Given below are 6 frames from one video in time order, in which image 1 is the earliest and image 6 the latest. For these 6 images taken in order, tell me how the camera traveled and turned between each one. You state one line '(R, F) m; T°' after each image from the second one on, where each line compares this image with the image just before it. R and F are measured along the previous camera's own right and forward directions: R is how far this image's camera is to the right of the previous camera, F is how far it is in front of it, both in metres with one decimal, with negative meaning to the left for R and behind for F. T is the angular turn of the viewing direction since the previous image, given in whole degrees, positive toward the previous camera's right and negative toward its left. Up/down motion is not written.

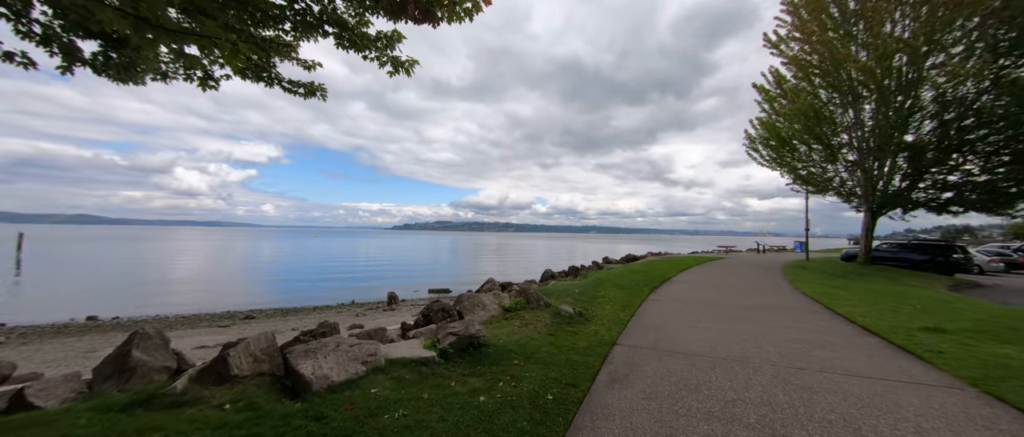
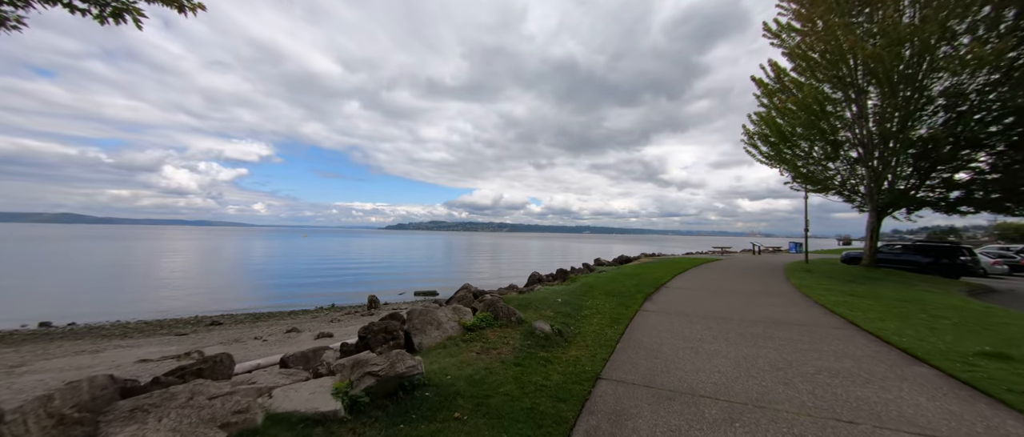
(+0.5, +1.3) m; +1°
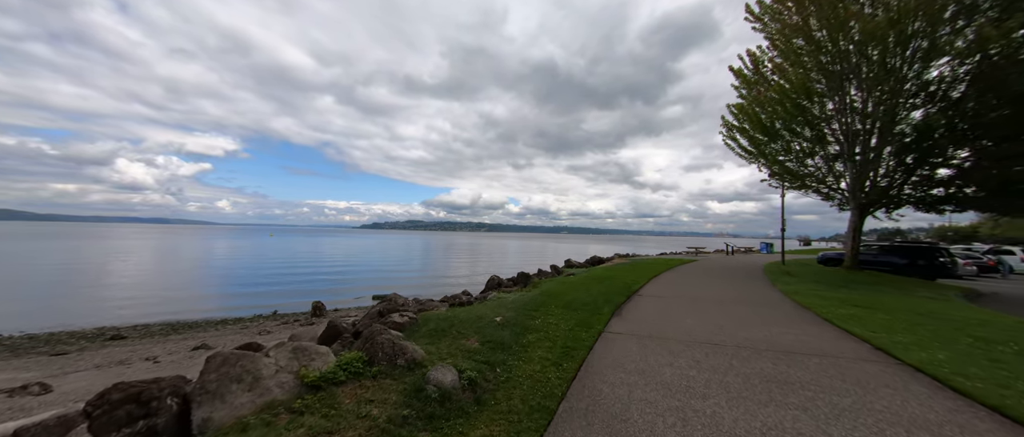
(+1.0, +2.2) m; +4°
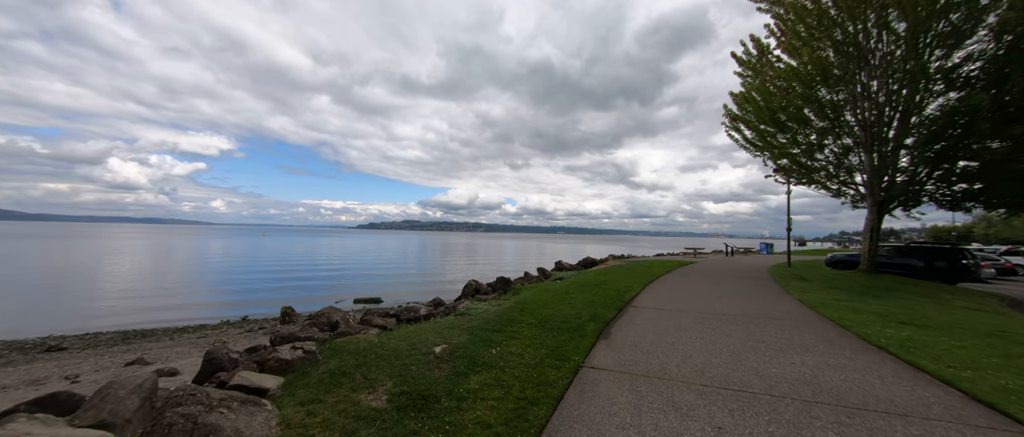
(+0.7, +1.7) m; +1°
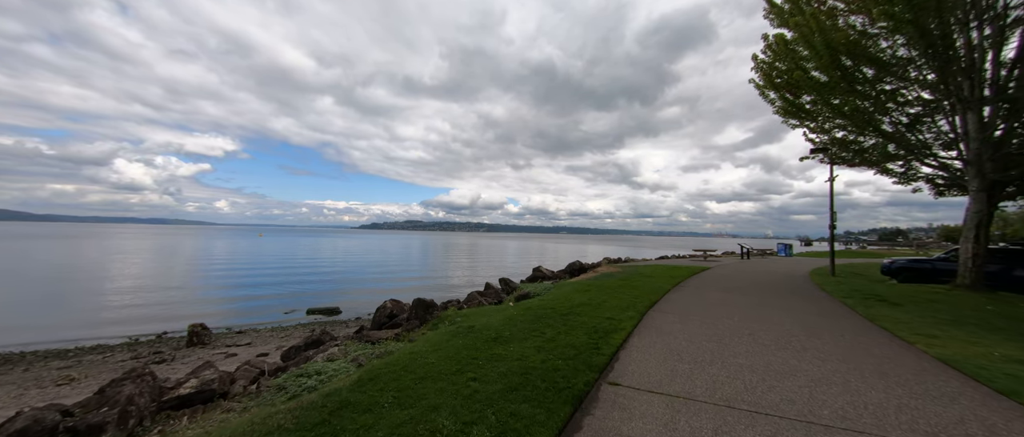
(+1.8, +4.5) m; 0°
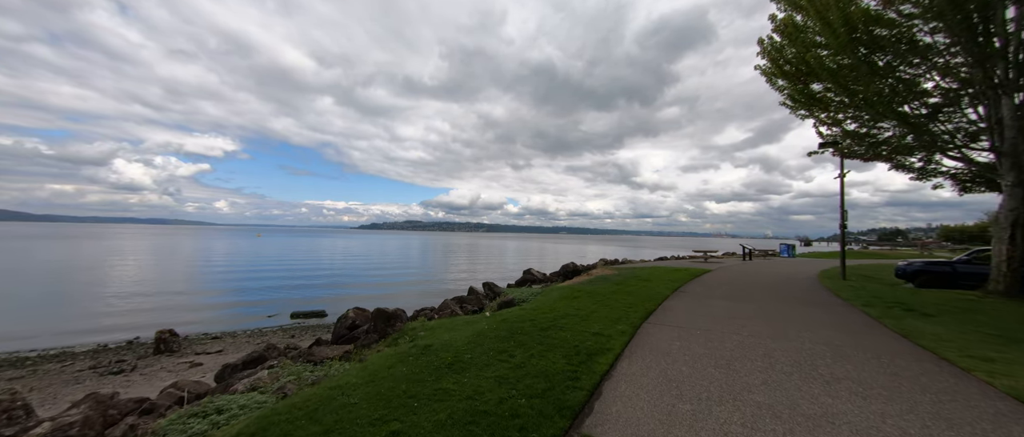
(+0.5, +1.1) m; 0°
